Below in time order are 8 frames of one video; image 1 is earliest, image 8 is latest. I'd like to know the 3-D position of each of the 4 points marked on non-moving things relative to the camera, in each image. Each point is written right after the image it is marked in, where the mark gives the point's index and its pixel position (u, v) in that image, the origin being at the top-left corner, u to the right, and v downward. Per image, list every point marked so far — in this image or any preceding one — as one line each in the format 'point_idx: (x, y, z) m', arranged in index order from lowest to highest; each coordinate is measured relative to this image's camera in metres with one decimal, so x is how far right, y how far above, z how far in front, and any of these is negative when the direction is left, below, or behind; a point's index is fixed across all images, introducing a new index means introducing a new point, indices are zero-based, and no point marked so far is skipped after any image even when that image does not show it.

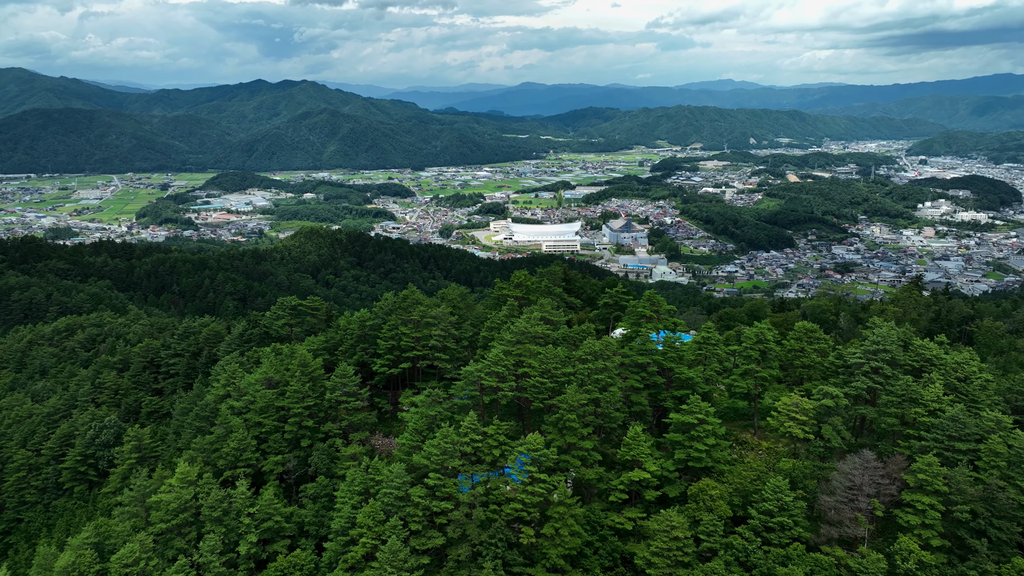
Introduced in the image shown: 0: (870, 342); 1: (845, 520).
0: (+9.9, -1.5, +19.1) m
1: (+7.4, -5.1, +15.6) m
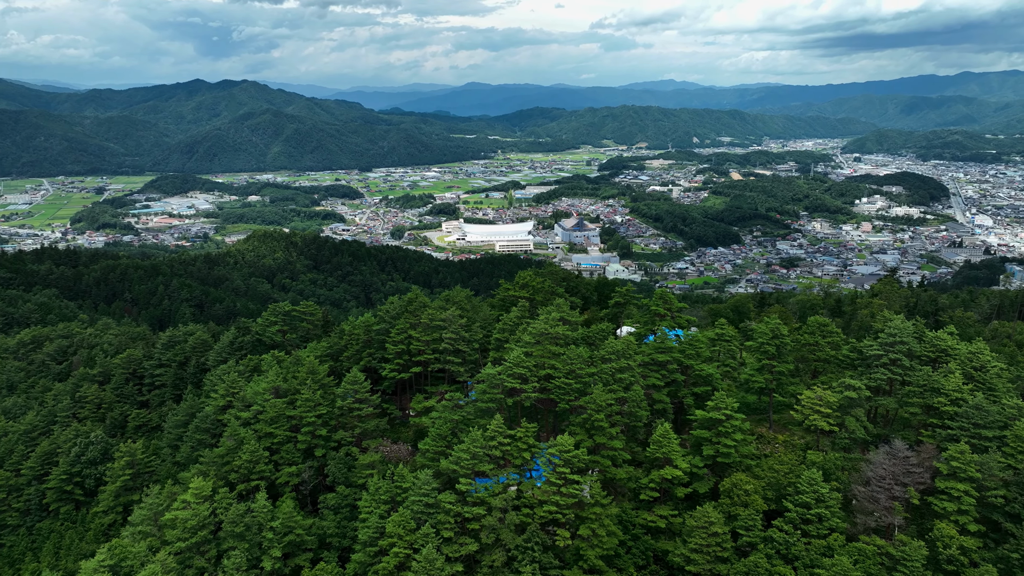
0: (+10.6, -1.4, +19.7) m
1: (+8.4, -5.0, +16.0) m
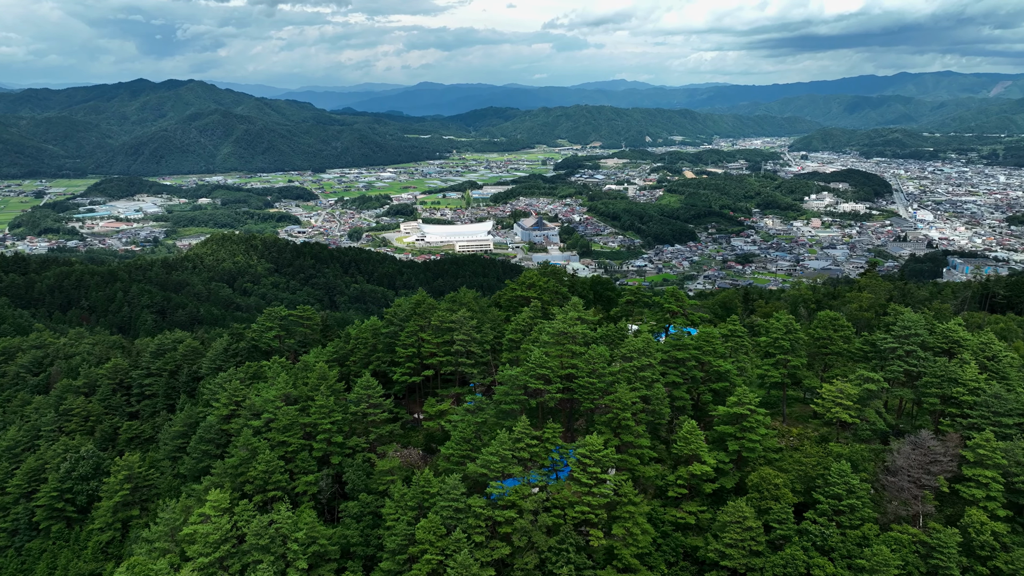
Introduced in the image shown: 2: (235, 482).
0: (+11.2, -1.2, +20.2) m
1: (+9.3, -4.9, +16.4) m
2: (-7.8, -5.4, +19.8) m
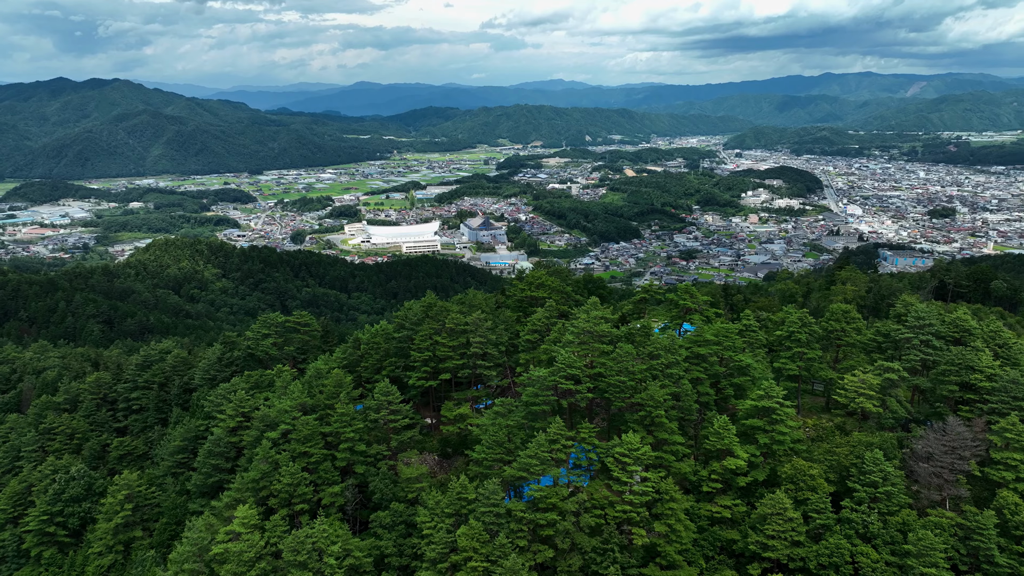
0: (+11.9, -1.0, +20.9) m
1: (+10.4, -4.7, +16.9) m
2: (-6.9, -5.6, +19.0) m
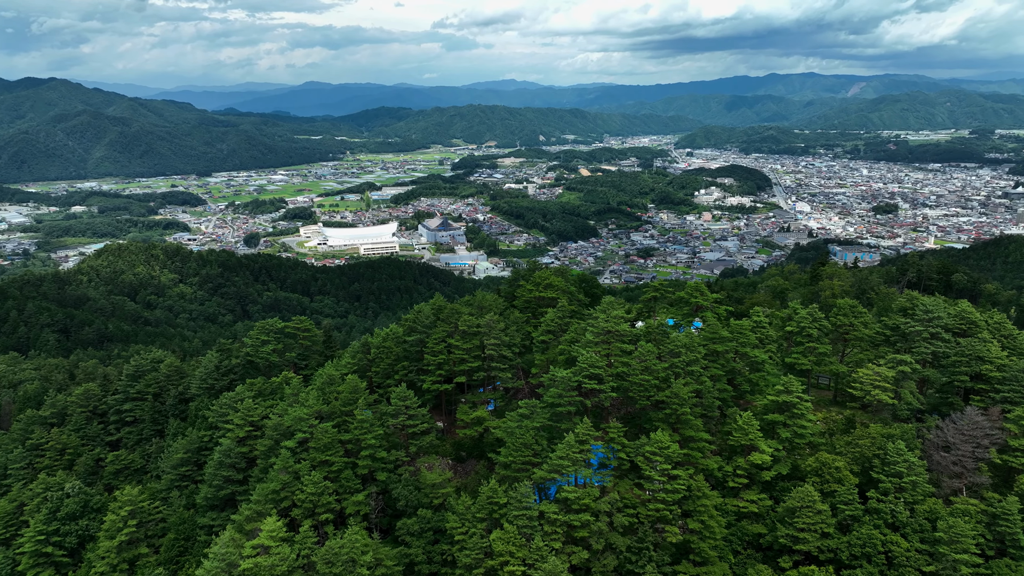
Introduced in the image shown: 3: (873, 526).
0: (+12.5, -0.8, +21.5) m
1: (+11.3, -4.5, +17.5) m
2: (-6.1, -5.7, +18.5) m
3: (+8.7, -5.7, +17.0) m
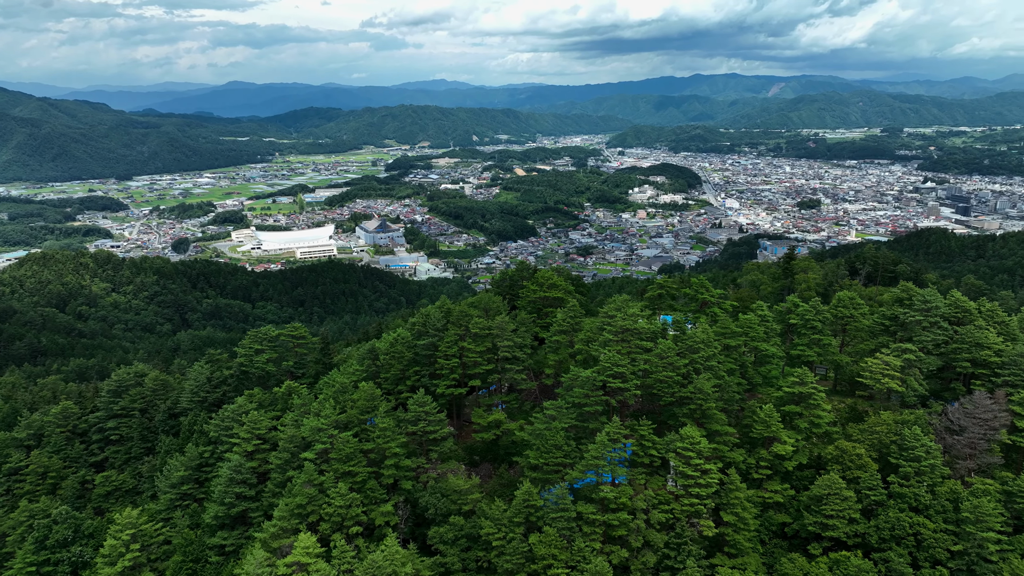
0: (+12.9, -0.5, +22.4) m
1: (+12.2, -4.3, +18.3) m
2: (-5.2, -5.9, +17.8) m
3: (+9.7, -5.5, +17.7) m
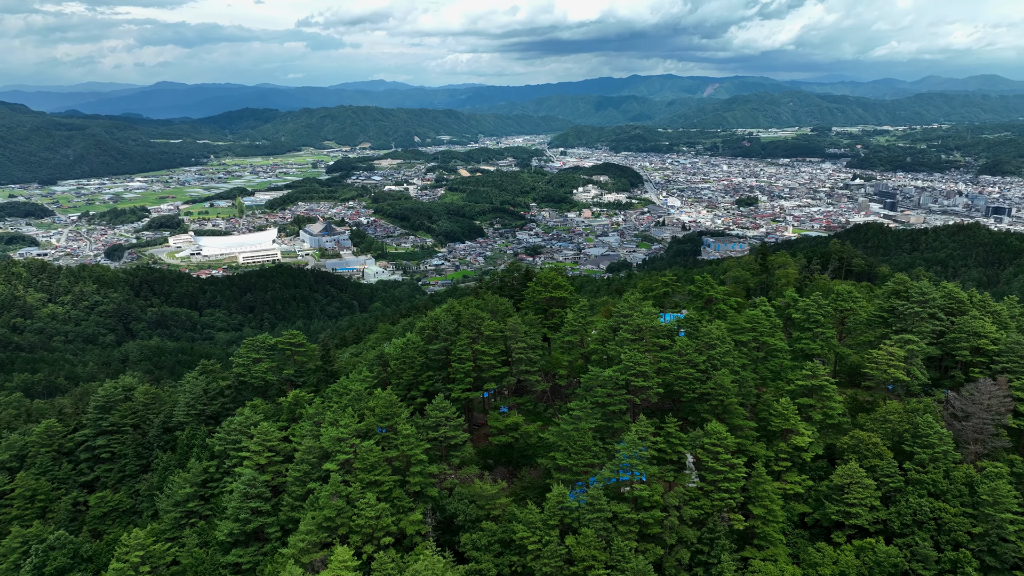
0: (+13.3, -0.3, +23.3) m
1: (+12.9, -4.0, +19.1) m
2: (-4.3, -6.0, +17.2) m
3: (+10.6, -5.4, +18.3) m
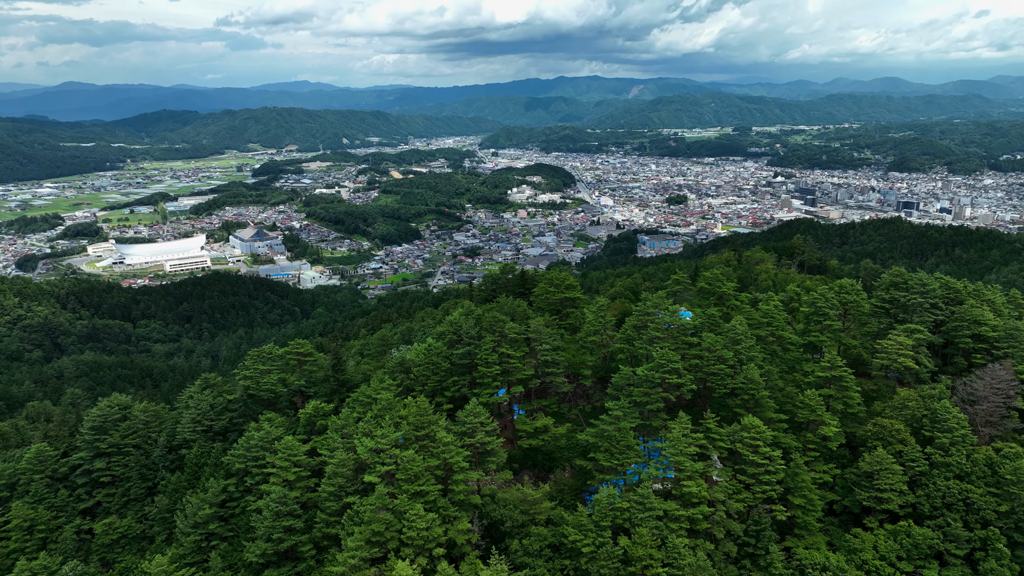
0: (+13.8, 0.0, +24.3) m
1: (+14.0, -3.7, +20.2) m
2: (-3.0, -6.2, +16.7) m
3: (+11.7, -5.1, +19.1) m
